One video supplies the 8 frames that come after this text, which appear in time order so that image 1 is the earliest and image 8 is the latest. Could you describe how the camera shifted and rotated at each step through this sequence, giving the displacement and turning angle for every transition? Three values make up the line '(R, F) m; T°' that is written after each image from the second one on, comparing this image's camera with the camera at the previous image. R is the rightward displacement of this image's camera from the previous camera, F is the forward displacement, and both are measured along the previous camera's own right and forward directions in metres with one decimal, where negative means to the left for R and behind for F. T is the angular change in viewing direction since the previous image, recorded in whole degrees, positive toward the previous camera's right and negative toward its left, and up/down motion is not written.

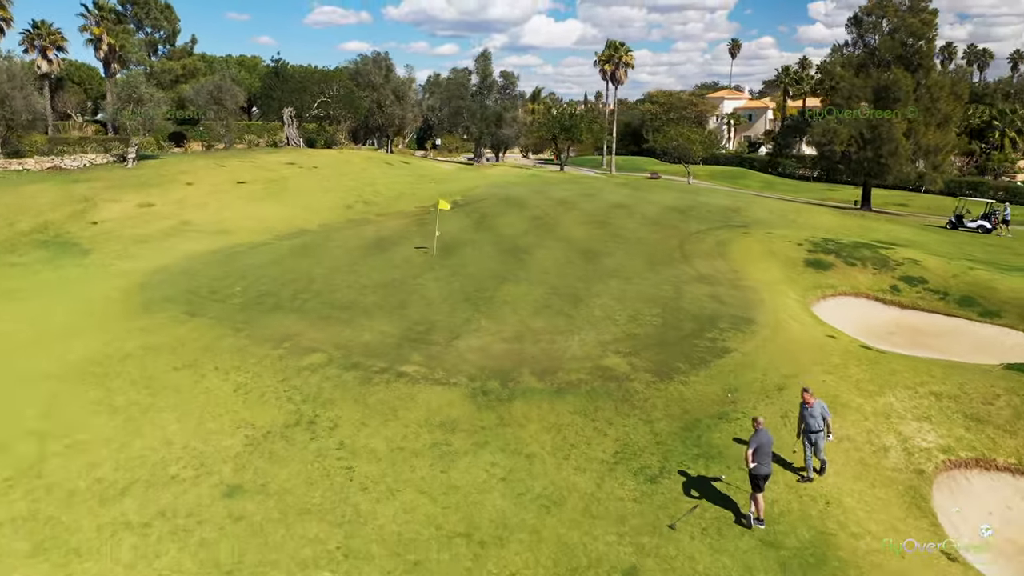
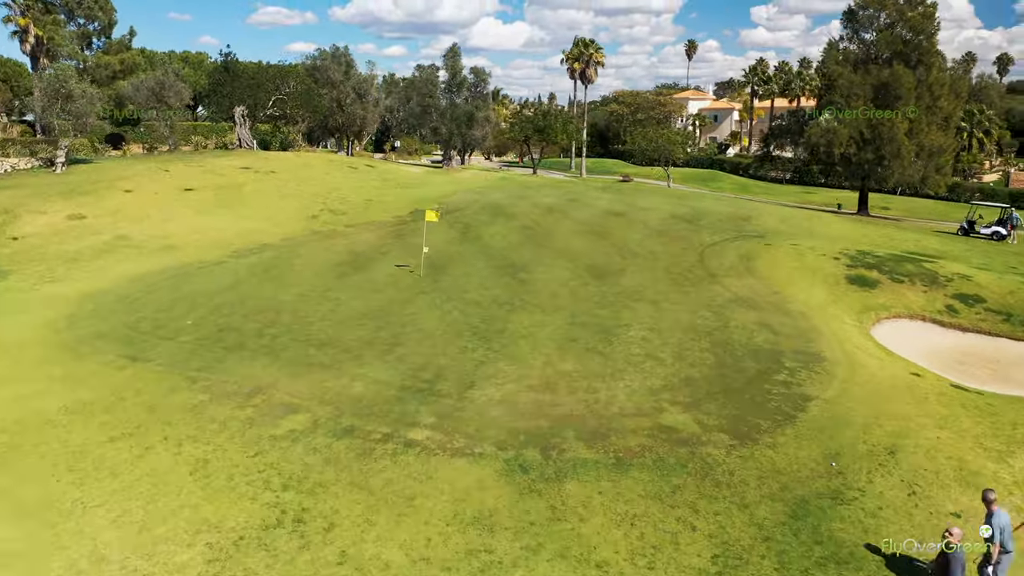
(-1.4, +3.7) m; +3°
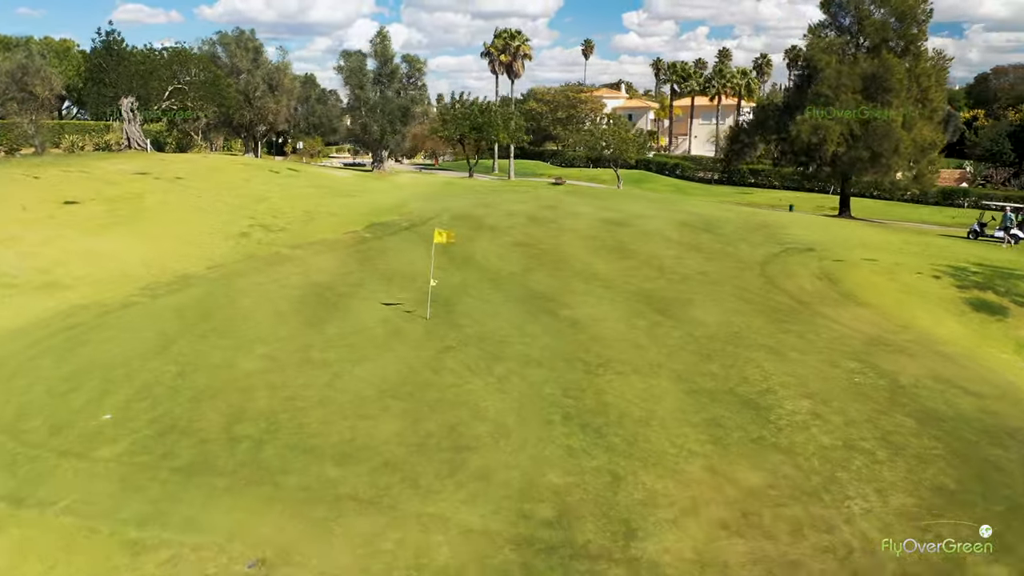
(-3.2, +6.2) m; +8°
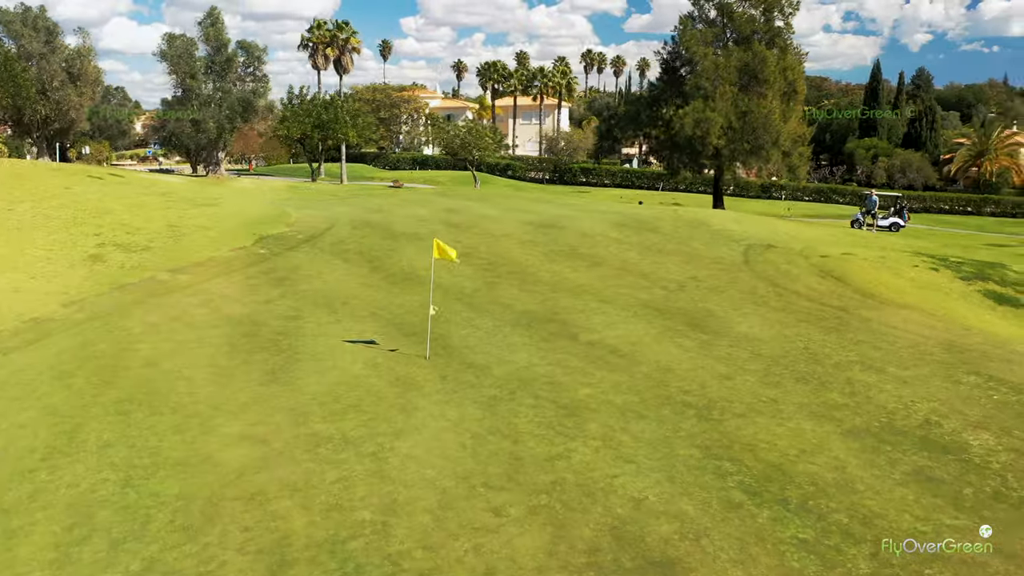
(-3.5, +4.1) m; +14°
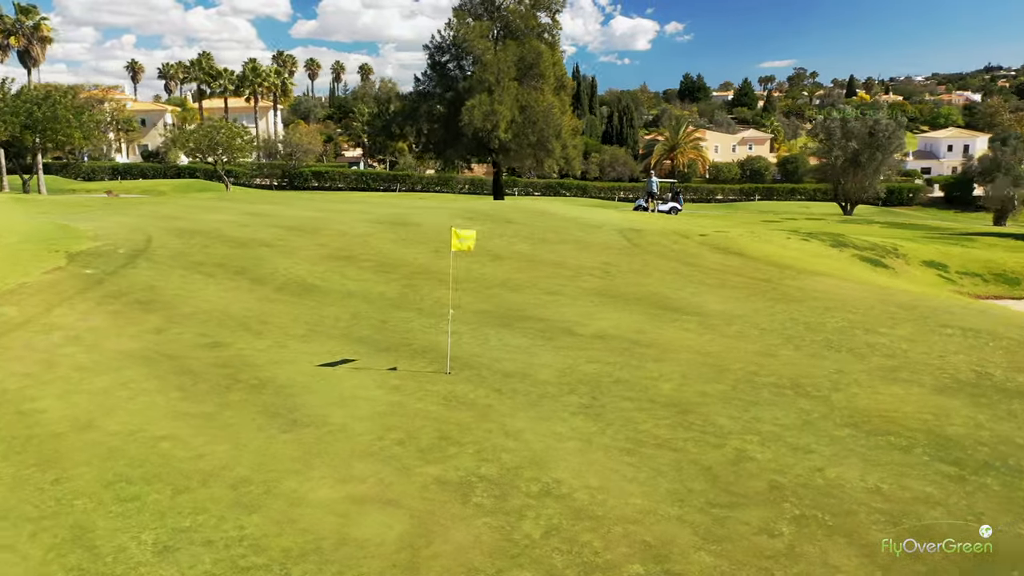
(-4.2, +2.5) m; +21°
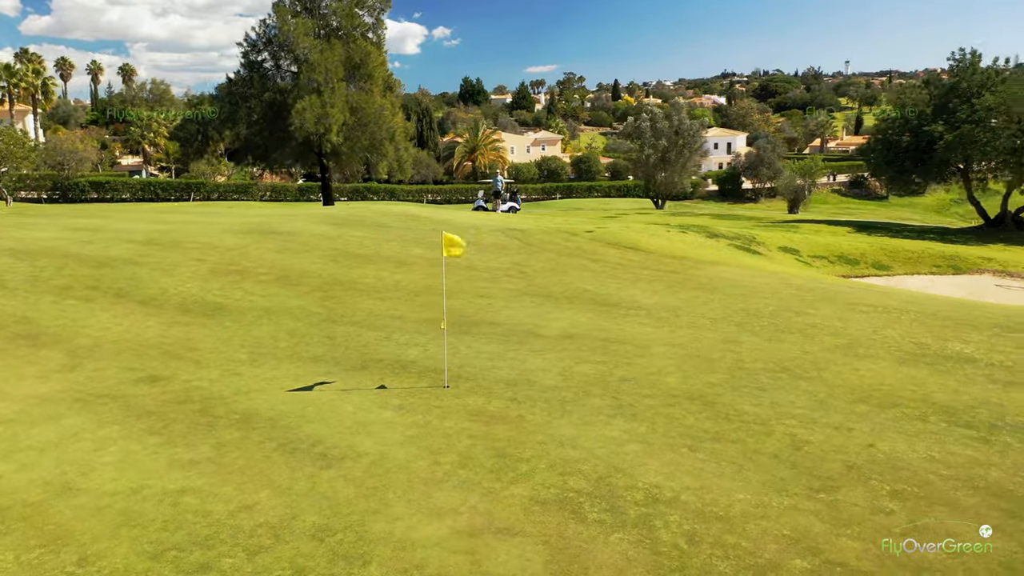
(-2.5, +0.8) m; +15°
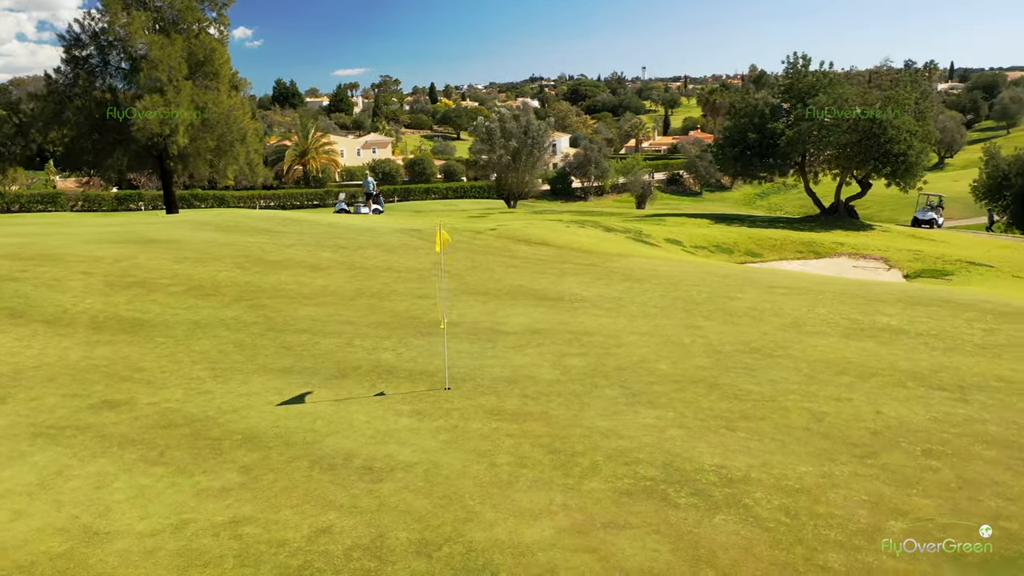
(-2.0, +0.4) m; +12°
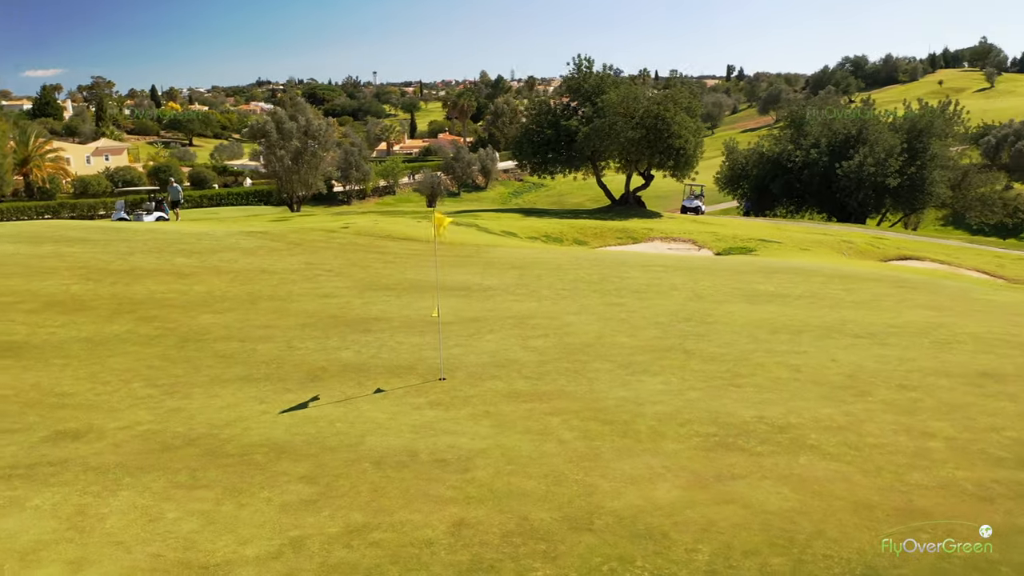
(-2.7, +0.5) m; +18°
